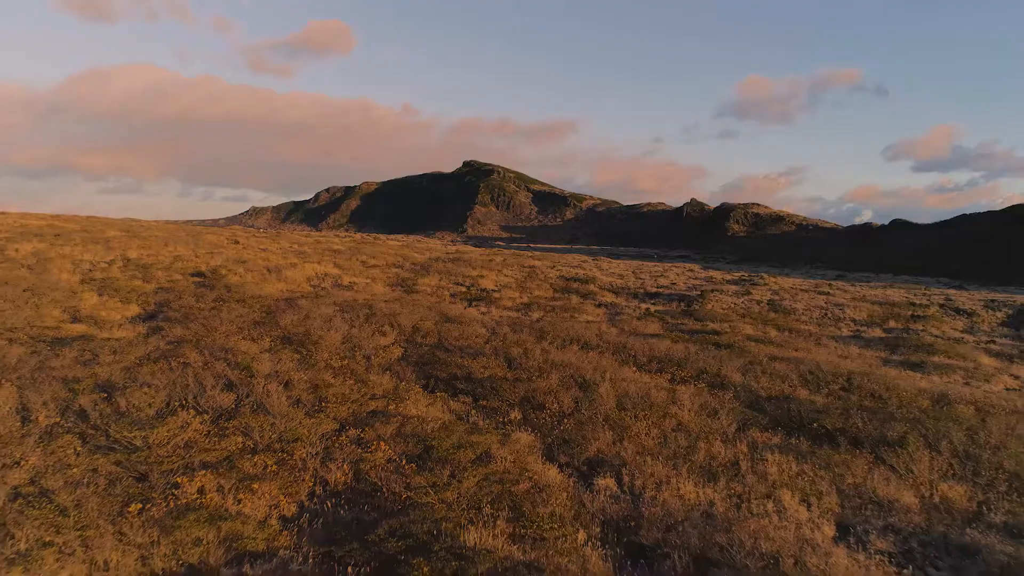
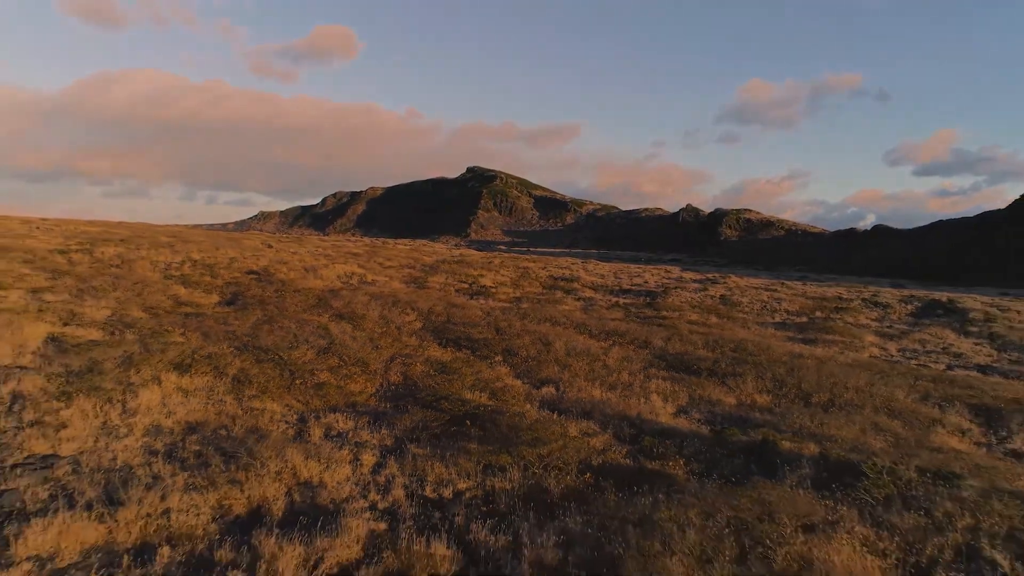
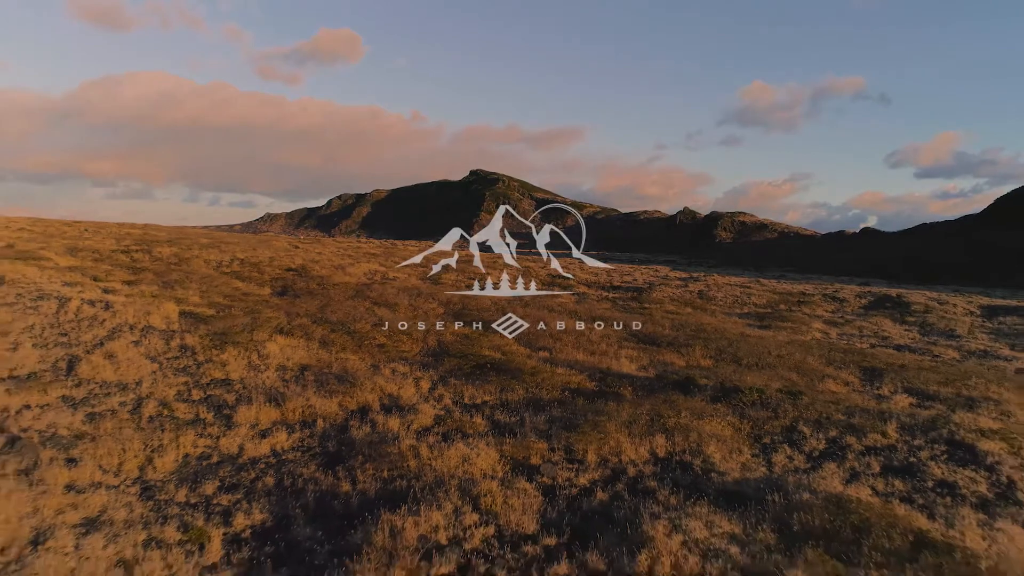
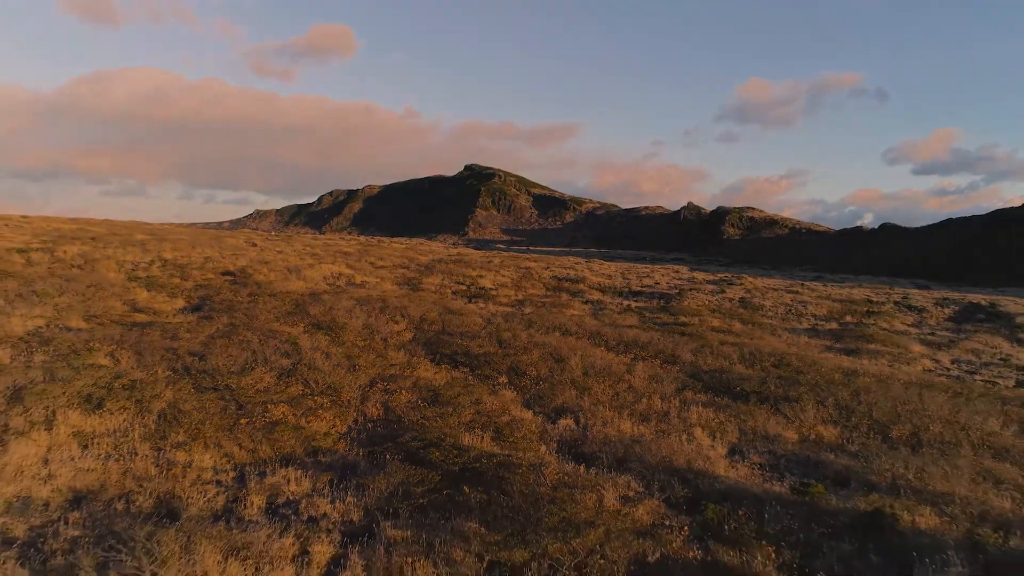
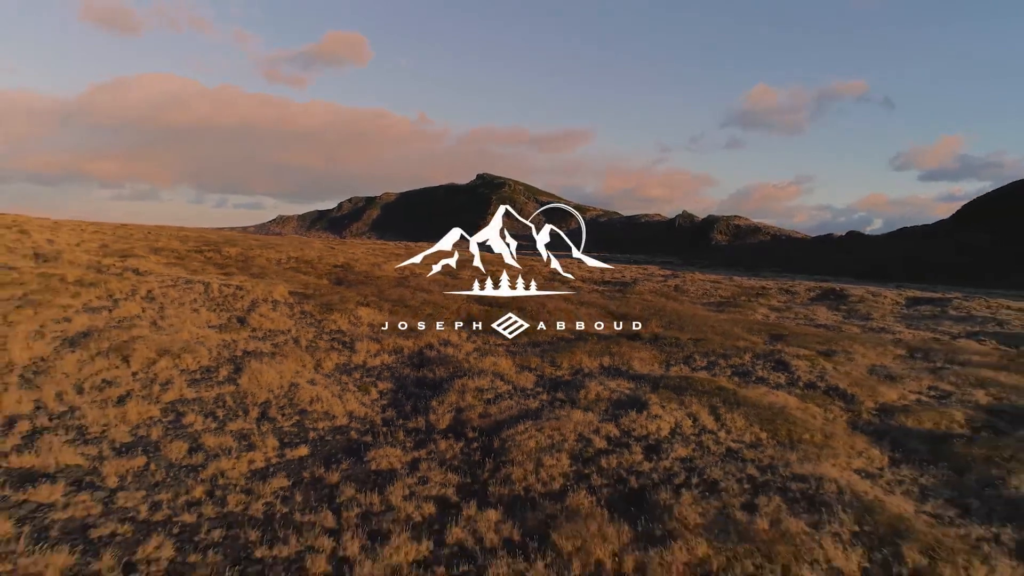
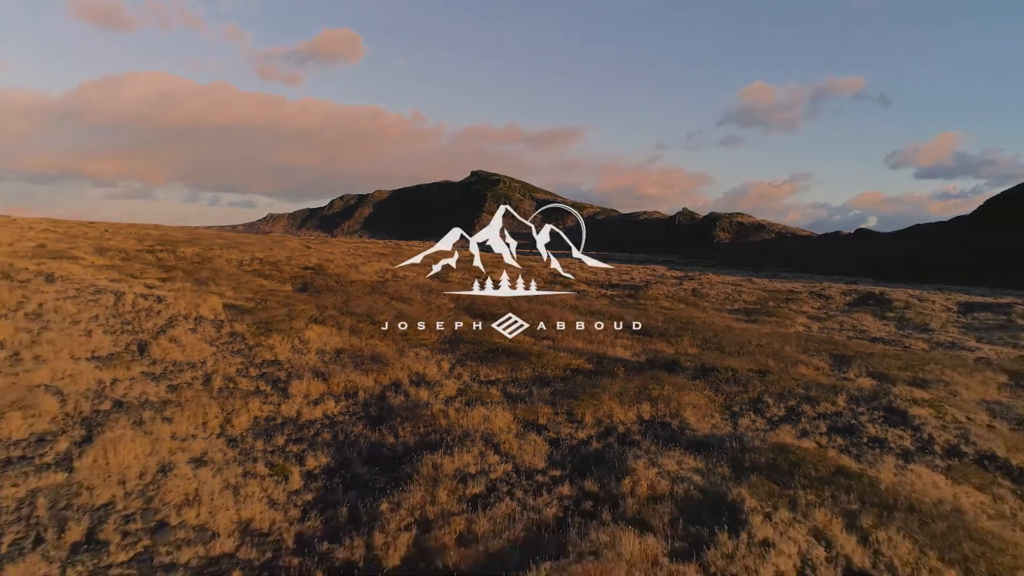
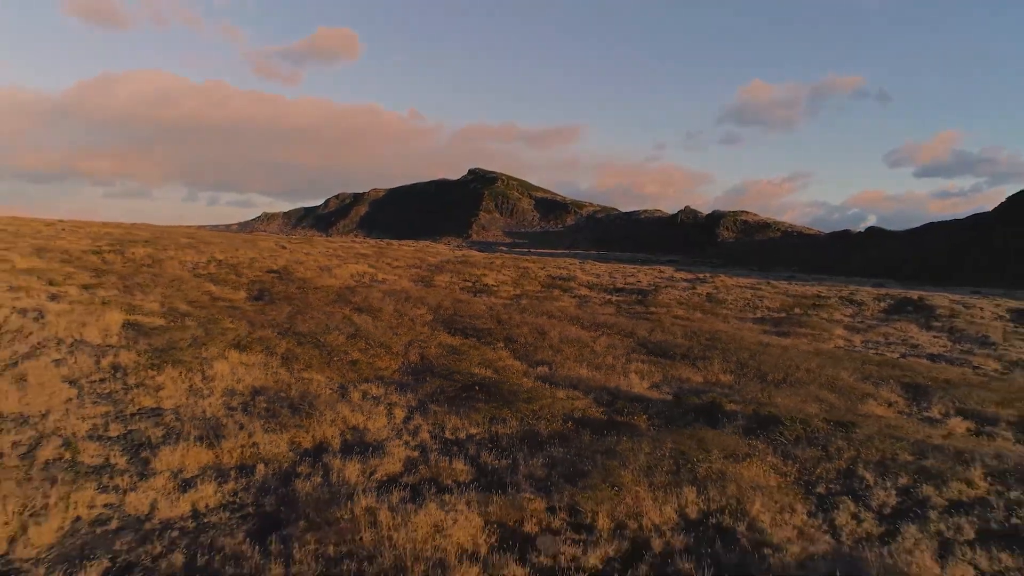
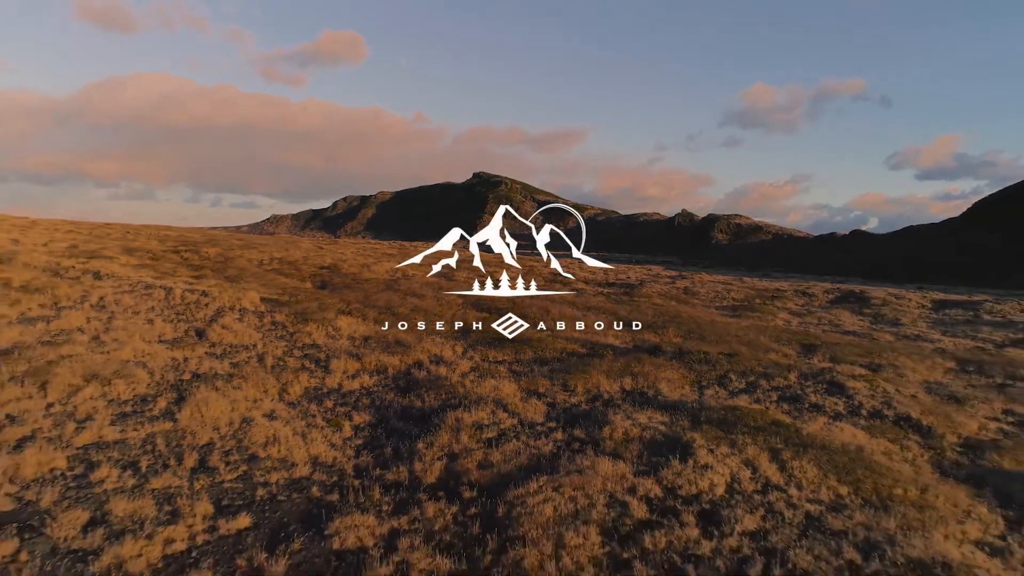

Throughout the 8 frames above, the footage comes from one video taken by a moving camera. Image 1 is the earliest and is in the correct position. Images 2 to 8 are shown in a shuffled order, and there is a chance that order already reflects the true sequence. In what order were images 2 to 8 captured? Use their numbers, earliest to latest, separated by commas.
4, 2, 7, 3, 6, 8, 5
